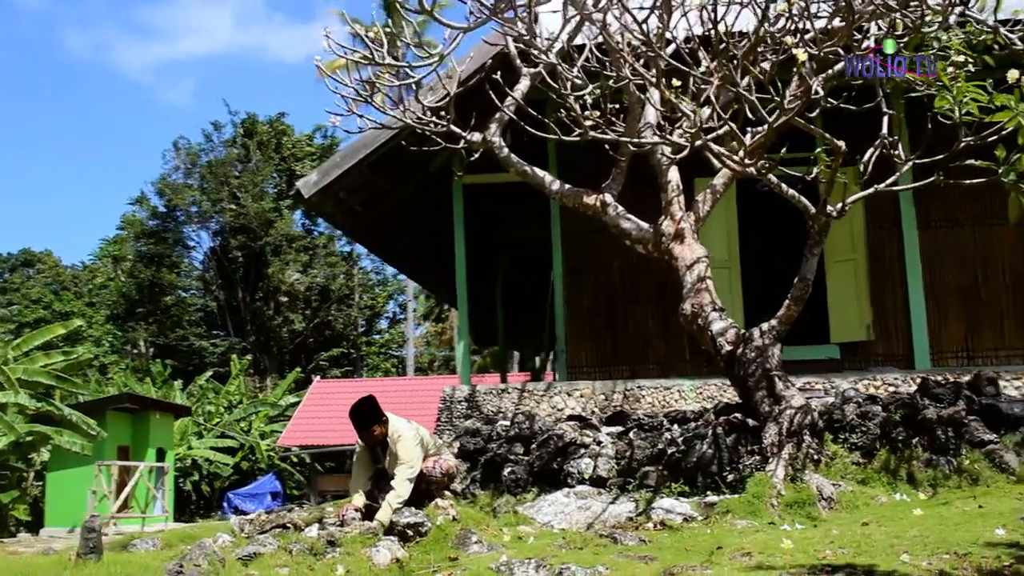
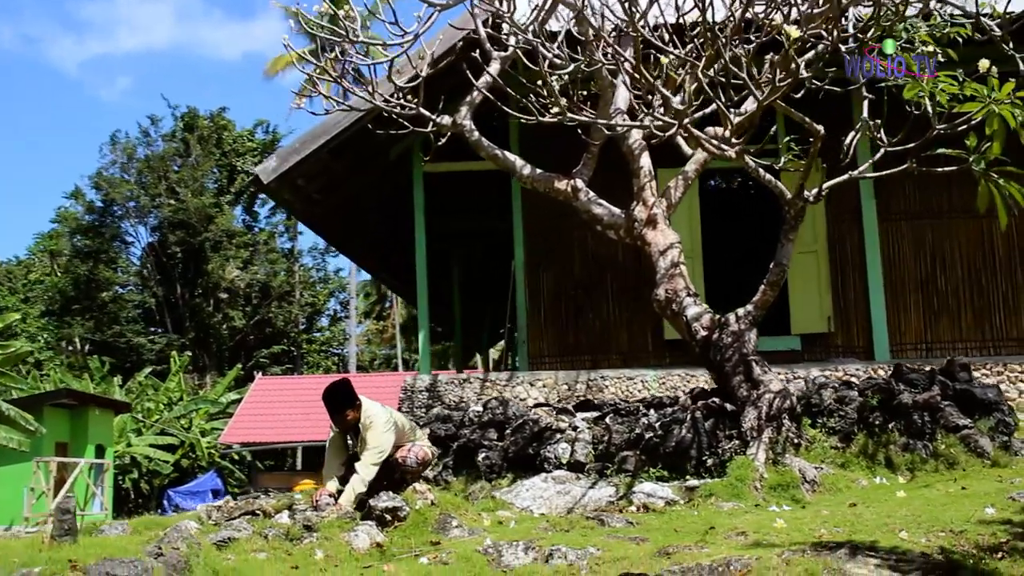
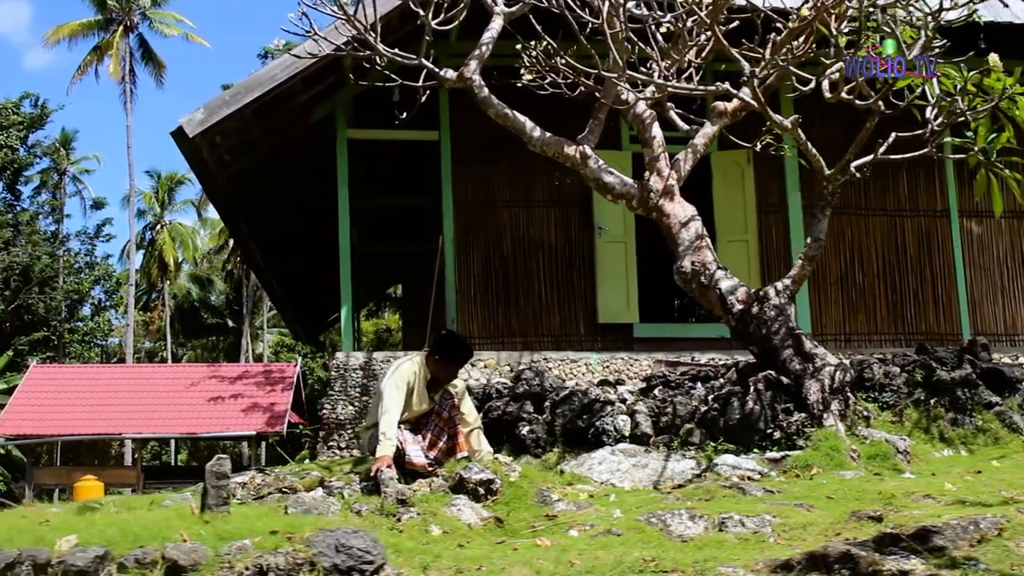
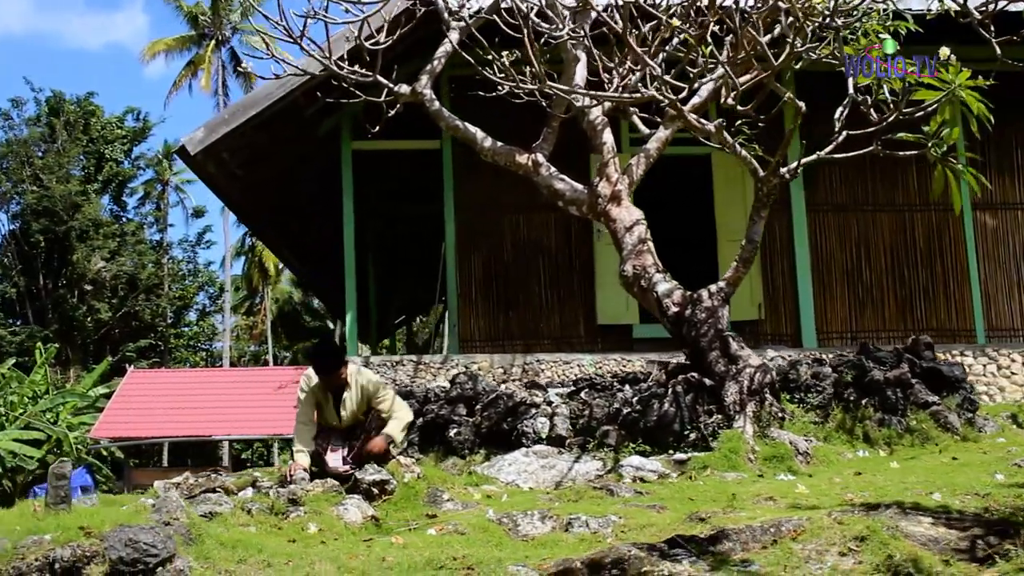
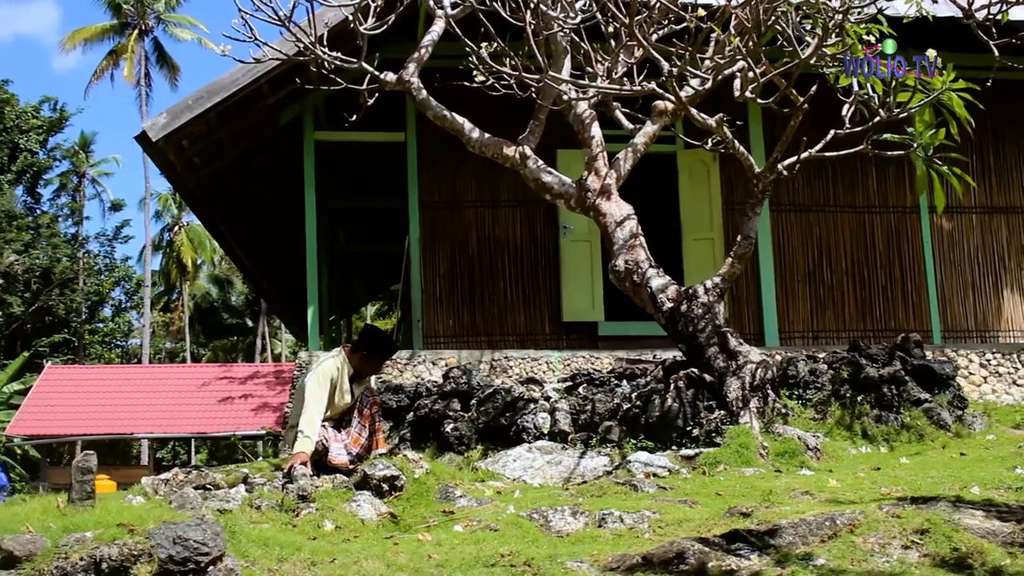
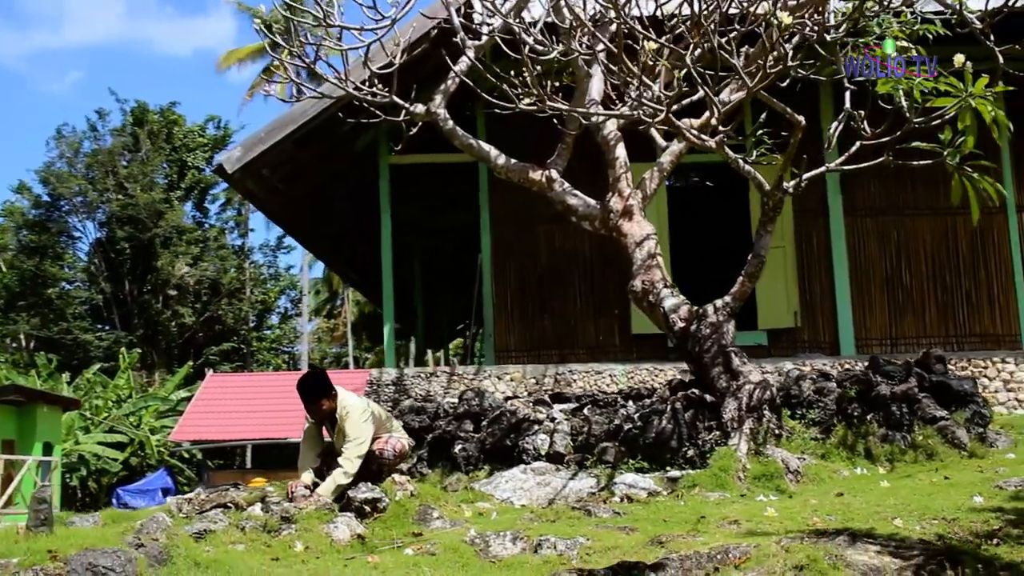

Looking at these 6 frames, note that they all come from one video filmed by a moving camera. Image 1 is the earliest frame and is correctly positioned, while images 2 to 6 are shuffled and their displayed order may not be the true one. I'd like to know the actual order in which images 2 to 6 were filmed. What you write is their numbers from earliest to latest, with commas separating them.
2, 6, 4, 5, 3
